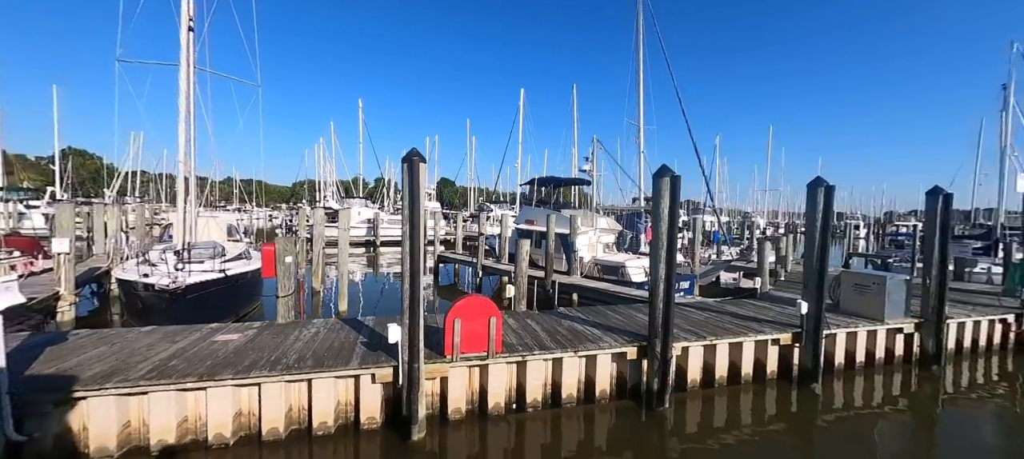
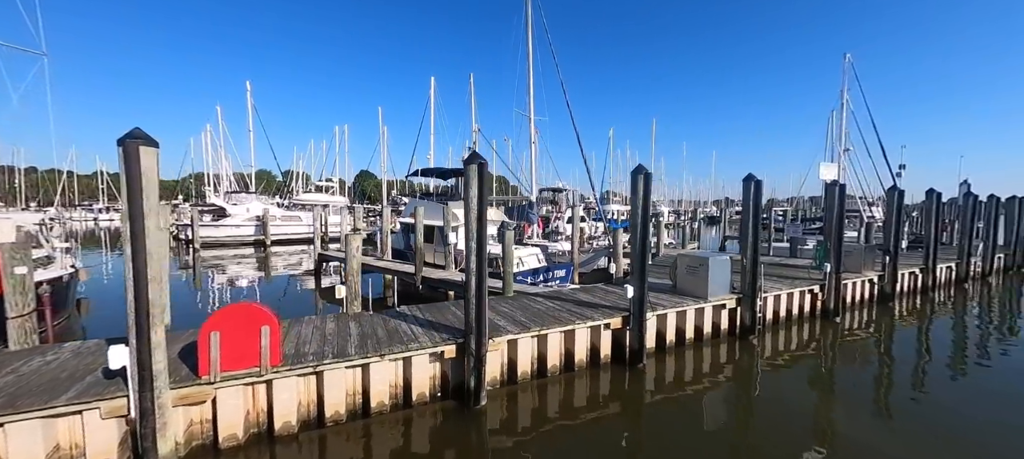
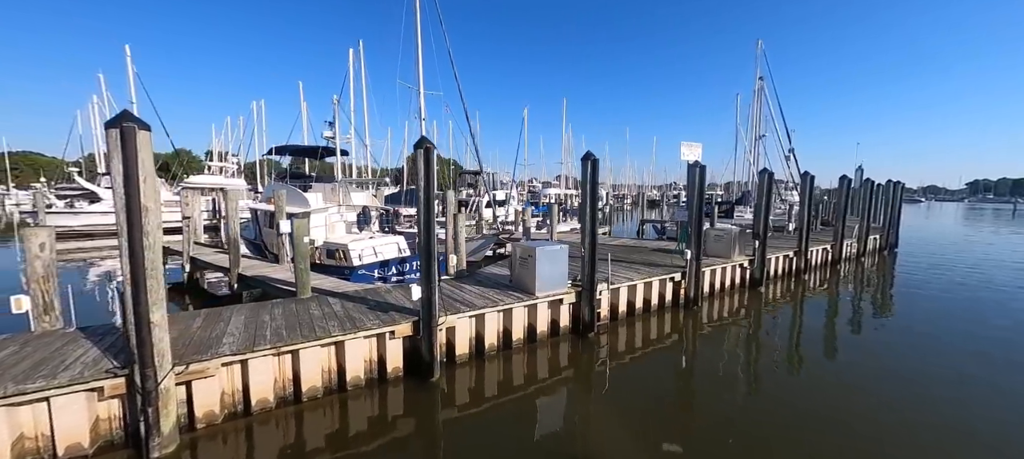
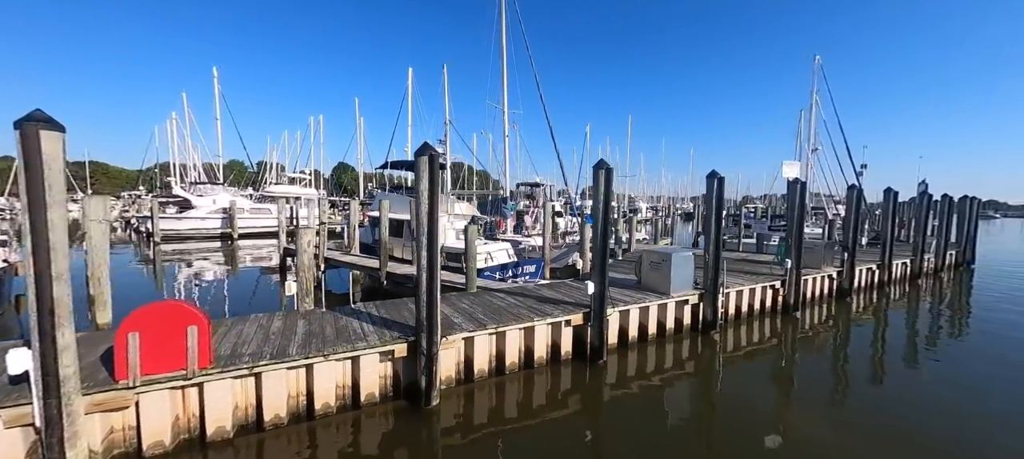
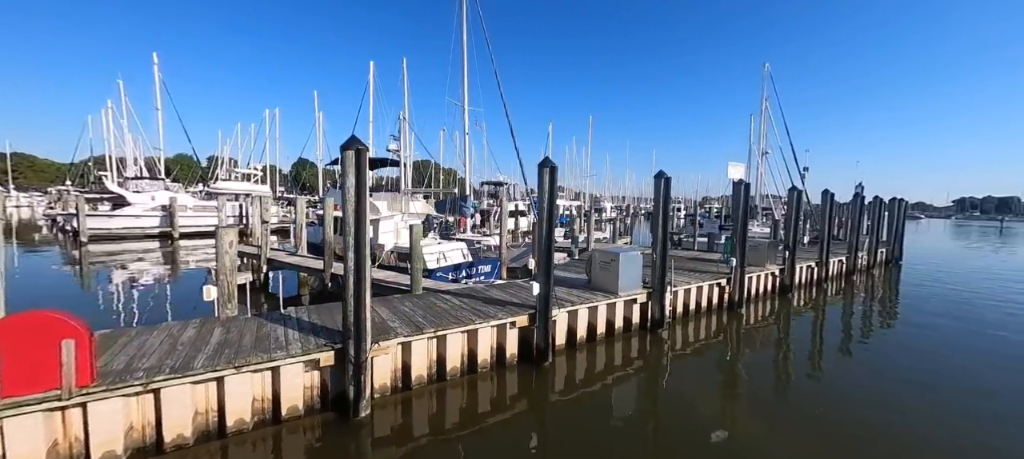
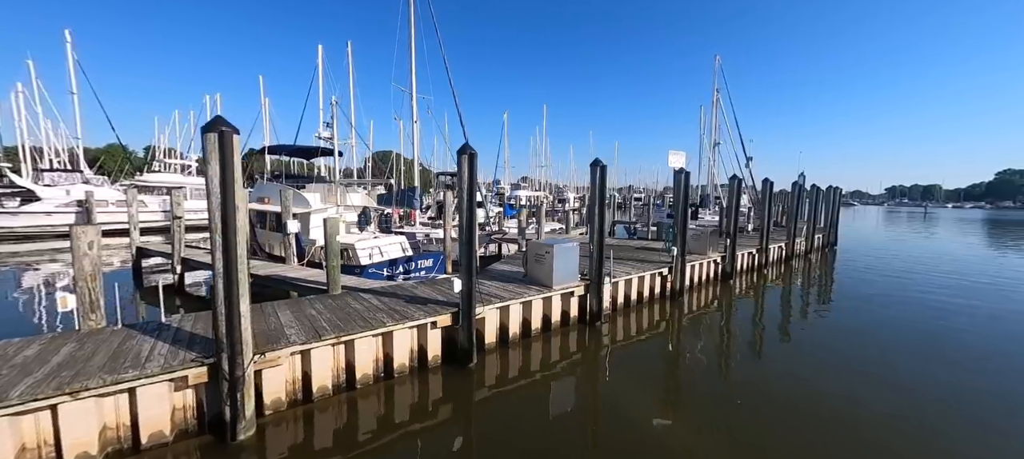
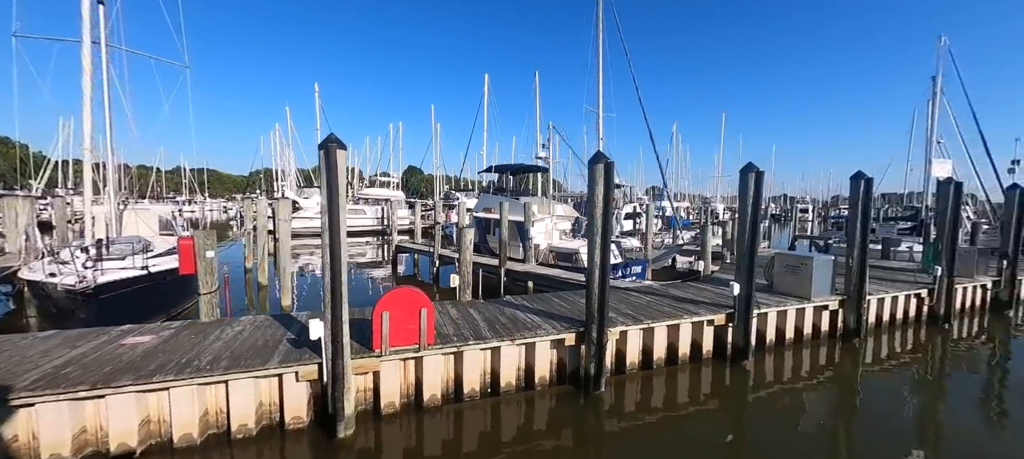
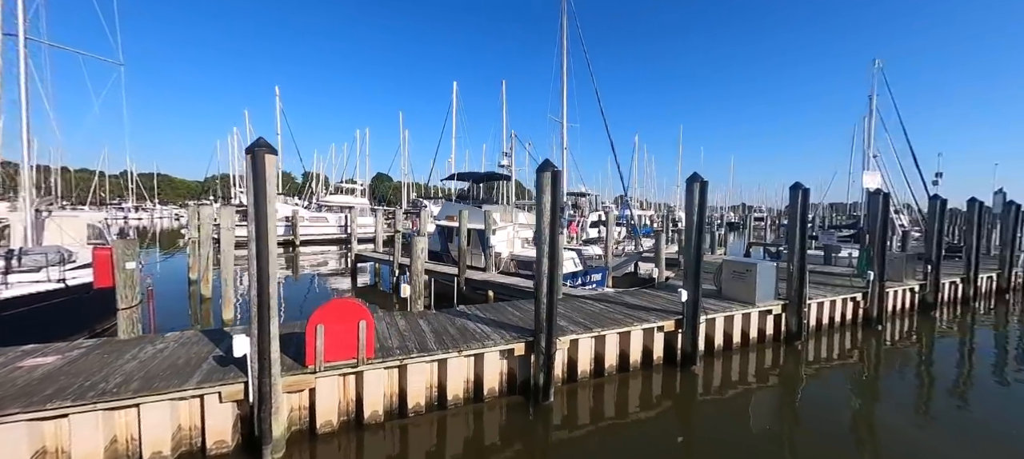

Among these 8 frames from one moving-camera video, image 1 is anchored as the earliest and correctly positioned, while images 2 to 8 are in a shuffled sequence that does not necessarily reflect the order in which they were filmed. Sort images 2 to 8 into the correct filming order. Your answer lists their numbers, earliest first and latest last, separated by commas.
7, 8, 2, 4, 5, 6, 3
